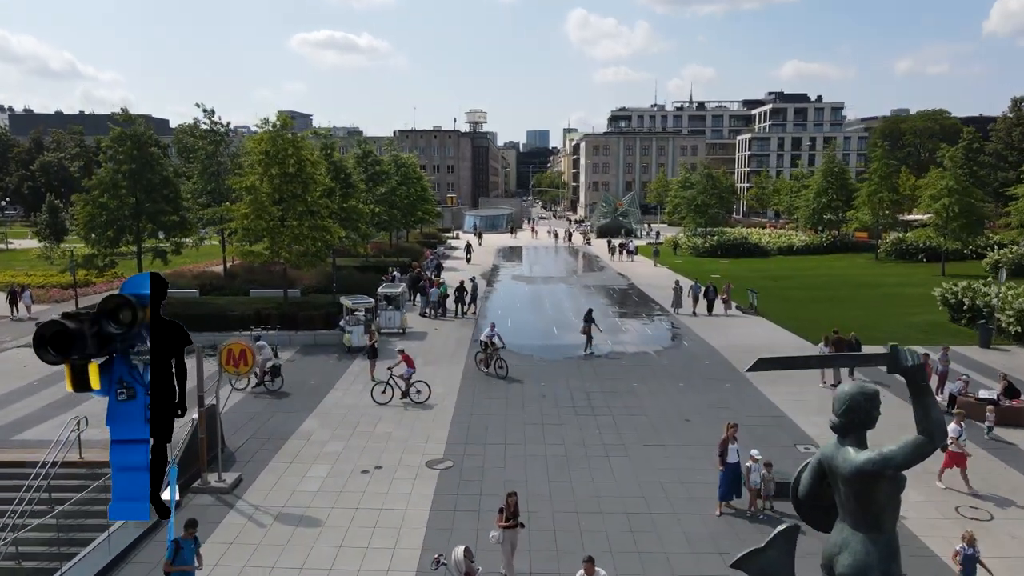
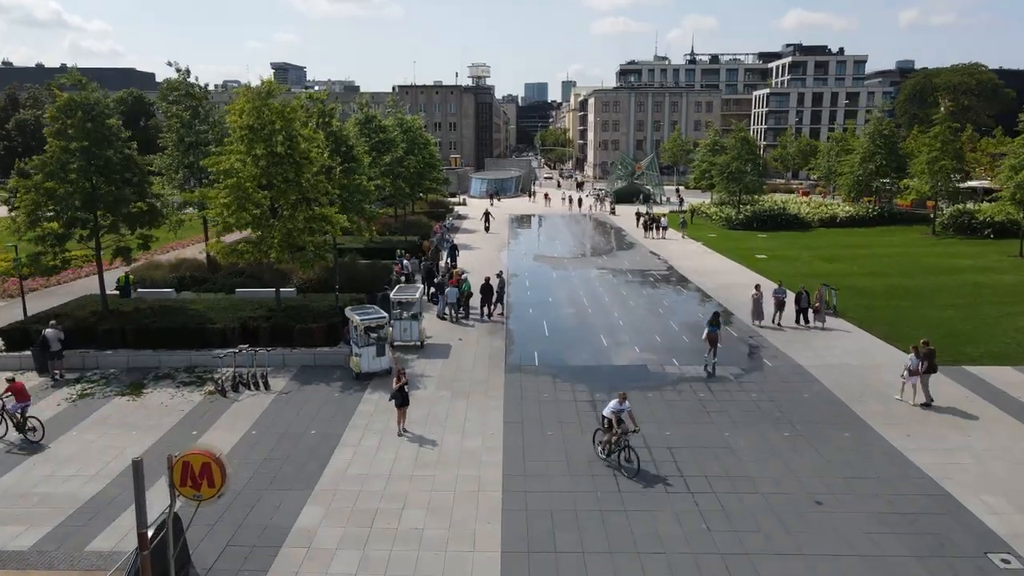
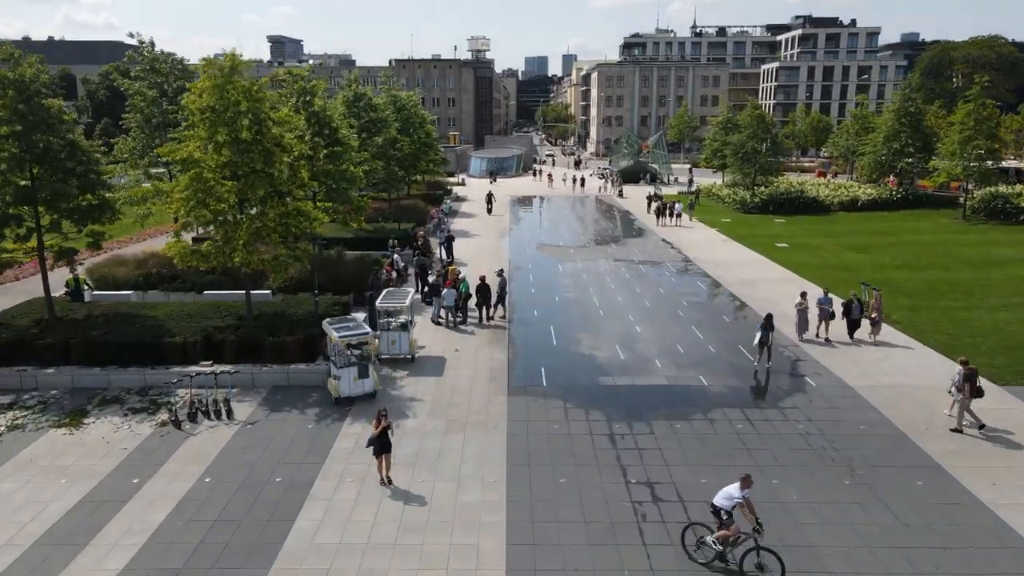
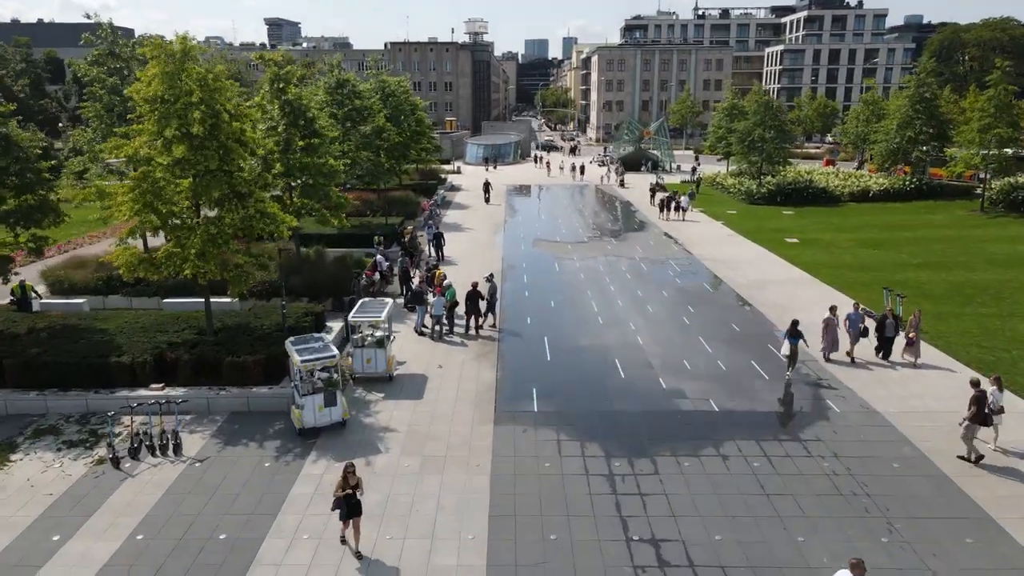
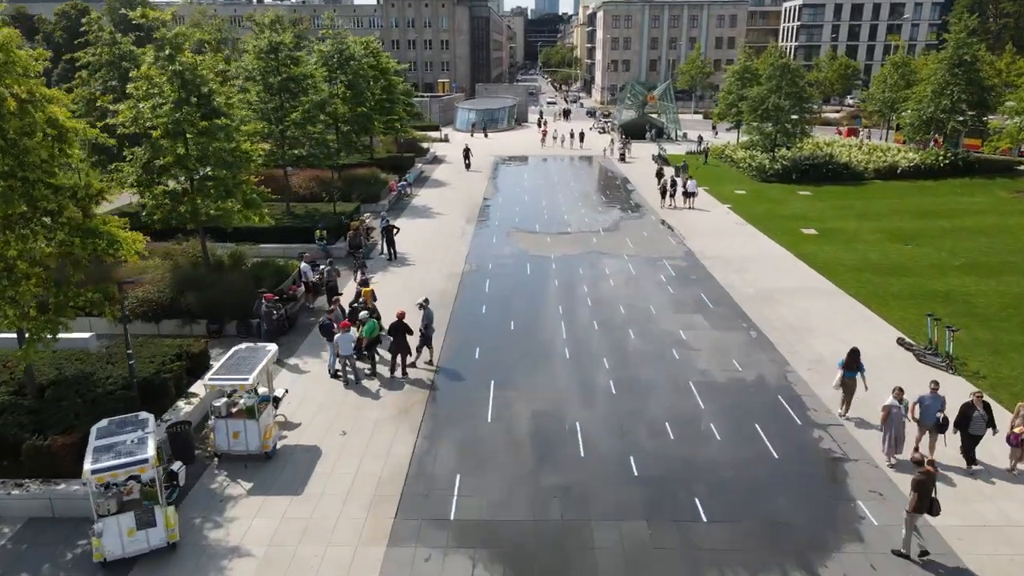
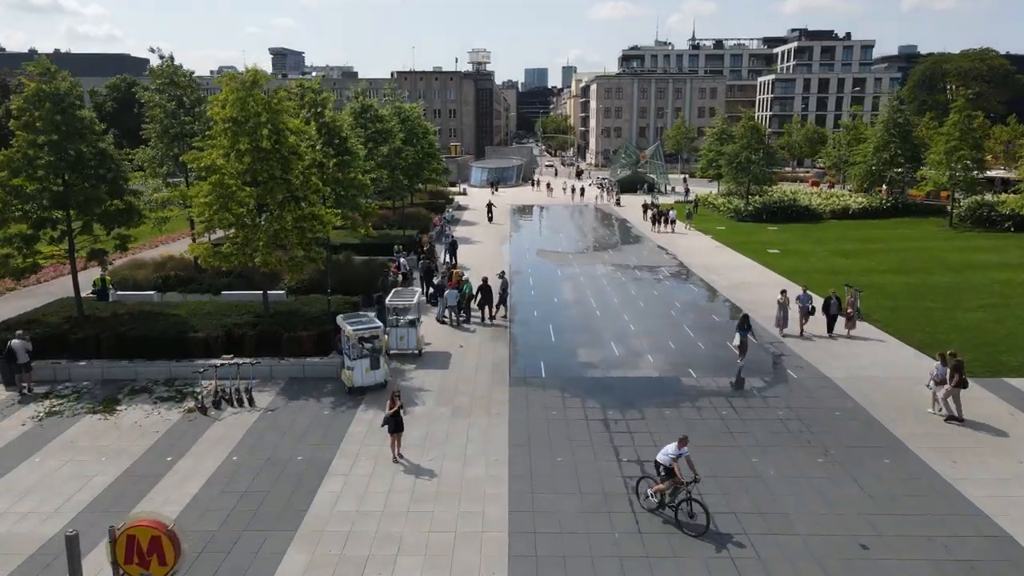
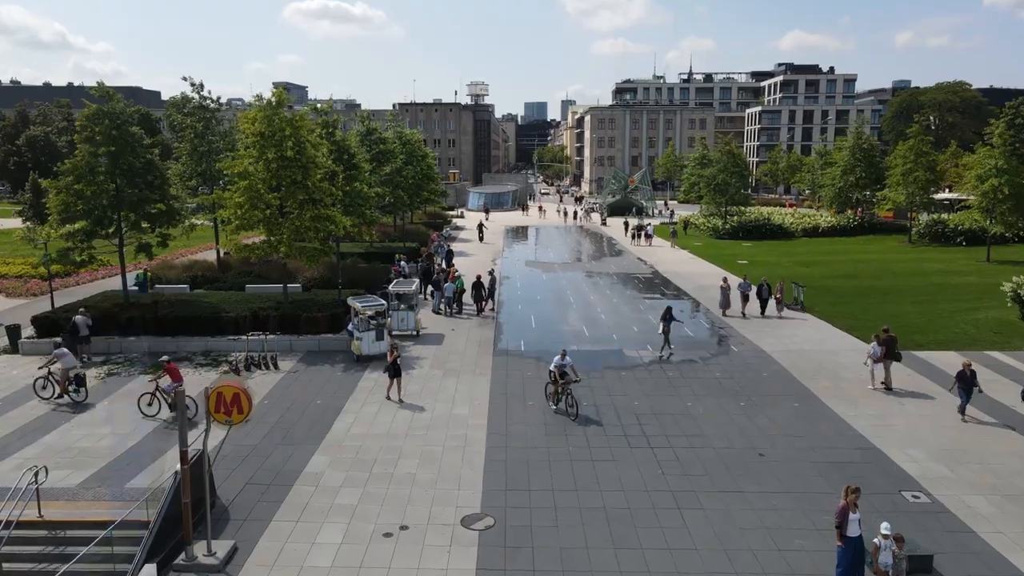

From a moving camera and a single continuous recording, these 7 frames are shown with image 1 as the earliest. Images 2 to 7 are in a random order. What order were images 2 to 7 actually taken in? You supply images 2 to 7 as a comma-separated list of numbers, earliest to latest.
7, 2, 6, 3, 4, 5
